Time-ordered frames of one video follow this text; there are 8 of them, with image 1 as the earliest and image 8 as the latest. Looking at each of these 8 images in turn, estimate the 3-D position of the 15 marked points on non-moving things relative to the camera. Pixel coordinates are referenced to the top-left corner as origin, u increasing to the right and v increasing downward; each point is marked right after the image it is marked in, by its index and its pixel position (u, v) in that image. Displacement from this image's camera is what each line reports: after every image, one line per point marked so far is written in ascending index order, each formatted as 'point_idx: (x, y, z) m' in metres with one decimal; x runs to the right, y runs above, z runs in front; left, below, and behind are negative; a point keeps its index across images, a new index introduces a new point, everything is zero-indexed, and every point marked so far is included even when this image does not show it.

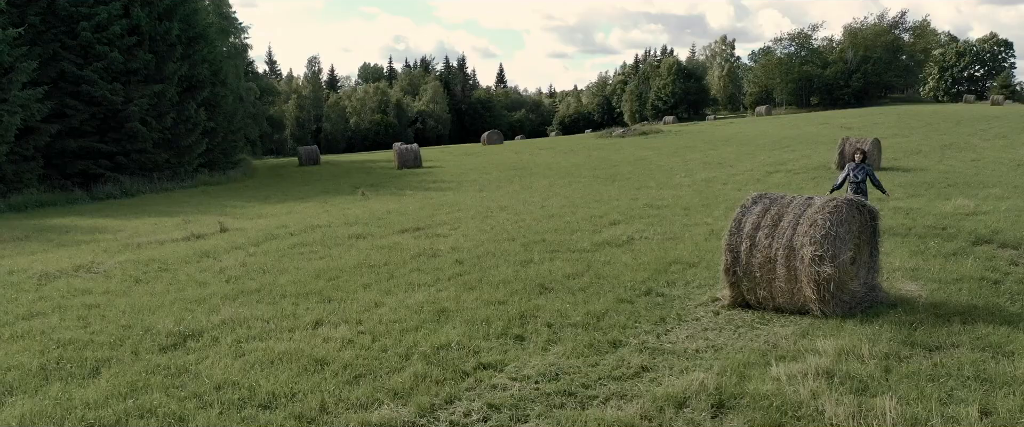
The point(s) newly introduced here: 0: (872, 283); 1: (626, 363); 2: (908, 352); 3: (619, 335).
0: (+2.6, -0.5, +6.7) m
1: (+0.6, -0.8, +5.3) m
2: (+2.2, -0.8, +5.2) m
3: (+0.7, -0.8, +6.0) m
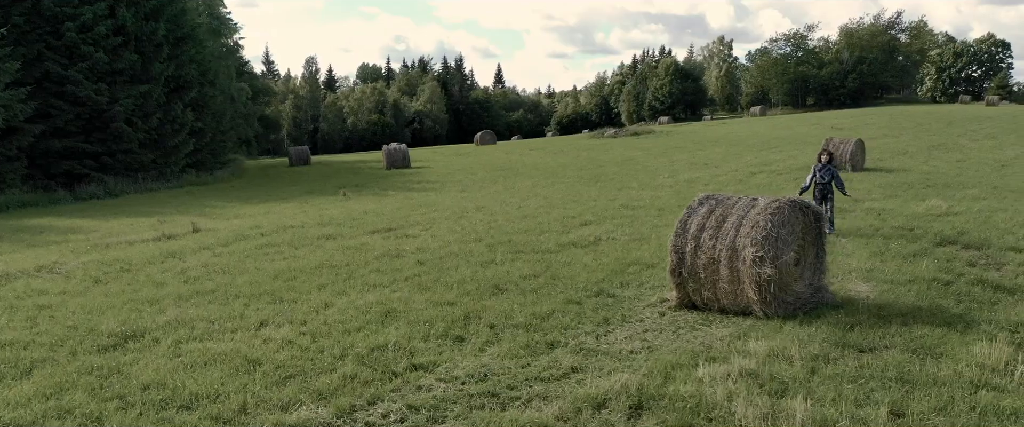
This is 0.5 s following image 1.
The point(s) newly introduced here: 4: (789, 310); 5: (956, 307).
0: (+2.2, -0.5, +6.7) m
1: (+0.2, -0.8, +5.3) m
2: (+1.8, -0.8, +5.2) m
3: (+0.3, -0.8, +6.0) m
4: (+1.9, -0.7, +6.3) m
5: (+3.0, -0.6, +6.5) m
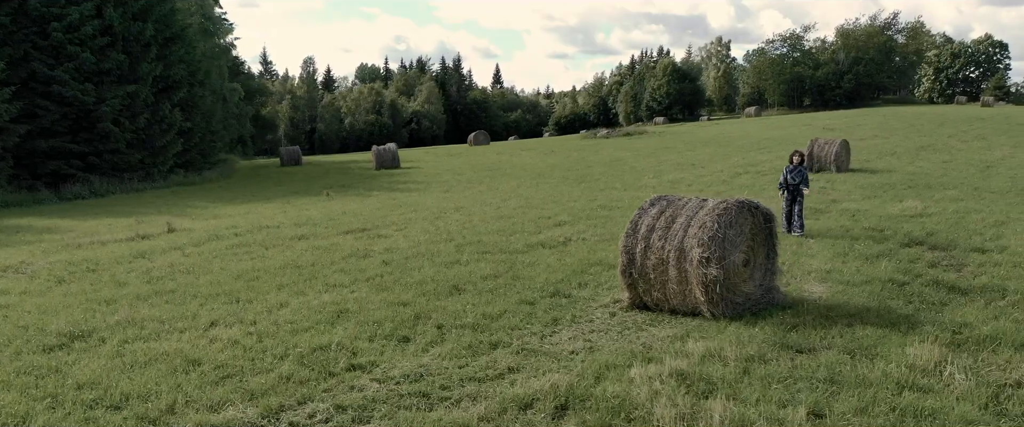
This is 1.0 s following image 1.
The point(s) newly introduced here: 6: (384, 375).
0: (+1.8, -0.5, +6.7) m
1: (-0.1, -0.9, +5.3) m
2: (+1.5, -0.8, +5.3) m
3: (-0.1, -0.8, +6.0) m
4: (+1.5, -0.7, +6.4) m
5: (+2.7, -0.7, +6.5) m
6: (-0.7, -0.9, +5.1) m
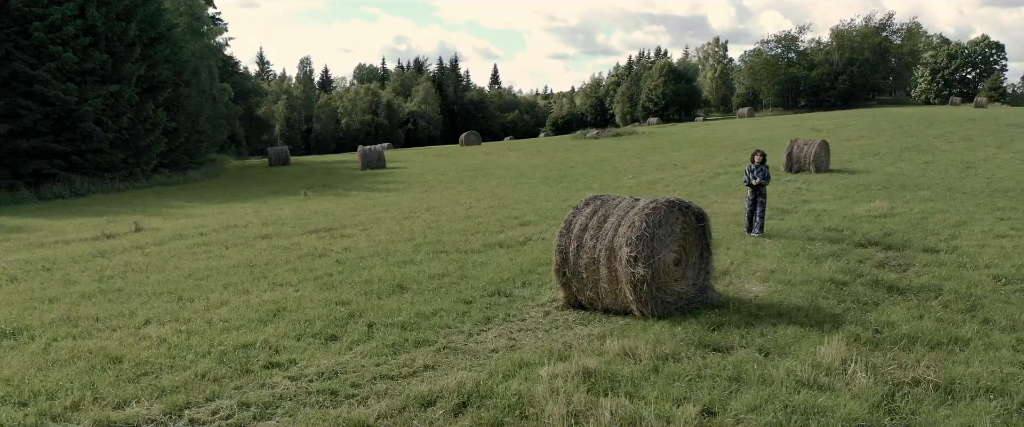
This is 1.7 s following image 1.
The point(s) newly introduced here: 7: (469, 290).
0: (+1.4, -0.5, +6.7) m
1: (-0.6, -0.8, +5.4) m
2: (+1.0, -0.8, +5.3) m
3: (-0.5, -0.8, +6.0) m
4: (+1.1, -0.7, +6.4) m
5: (+2.2, -0.6, +6.5) m
6: (-1.2, -0.9, +5.1) m
7: (-0.3, -0.6, +7.5) m
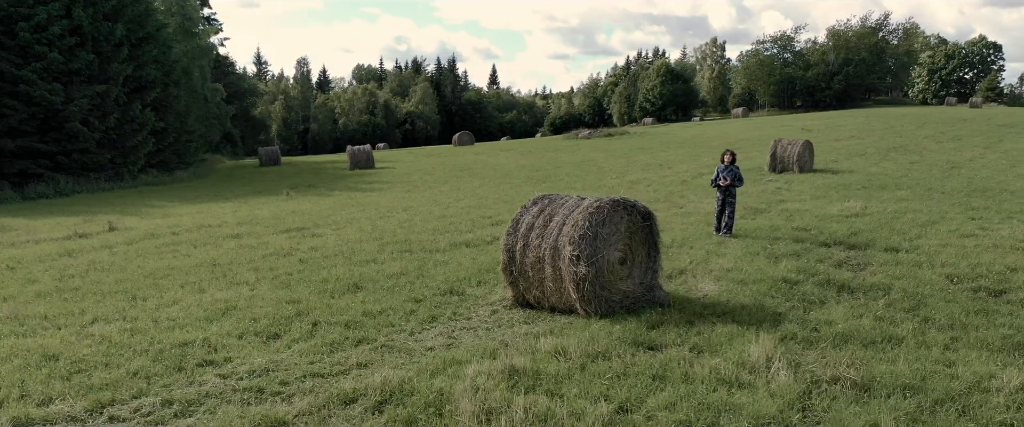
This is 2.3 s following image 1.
0: (+1.0, -0.5, +6.8) m
1: (-1.0, -0.8, +5.4) m
2: (+0.6, -0.8, +5.3) m
3: (-0.9, -0.8, +6.0) m
4: (+0.7, -0.6, +6.4) m
5: (+1.8, -0.6, +6.5) m
6: (-1.5, -0.9, +5.2) m
7: (-0.7, -0.6, +7.6) m
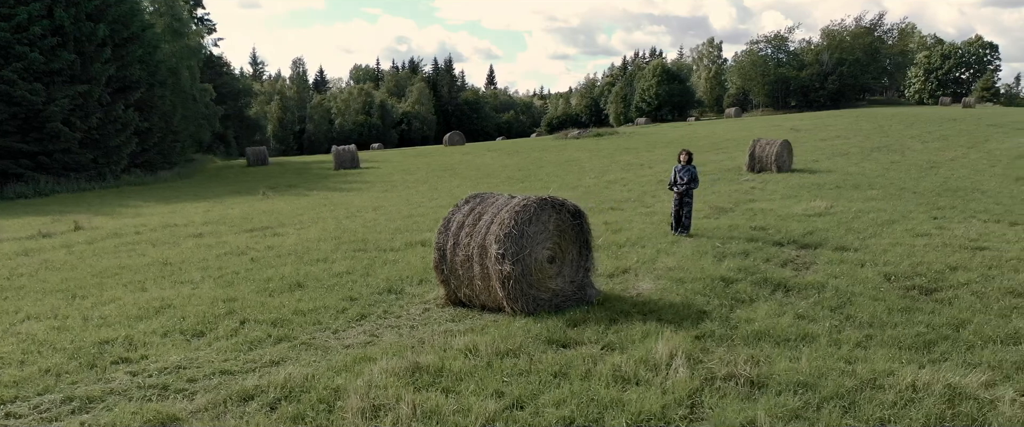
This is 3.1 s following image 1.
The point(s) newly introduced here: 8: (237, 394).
0: (+0.5, -0.5, +6.8) m
1: (-1.5, -0.8, +5.4) m
2: (+0.1, -0.8, +5.3) m
3: (-1.4, -0.8, +6.1) m
4: (+0.2, -0.6, +6.4) m
5: (+1.4, -0.6, +6.6) m
6: (-2.0, -0.9, +5.2) m
7: (-1.2, -0.6, +7.6) m
8: (-1.4, -0.9, +4.6) m
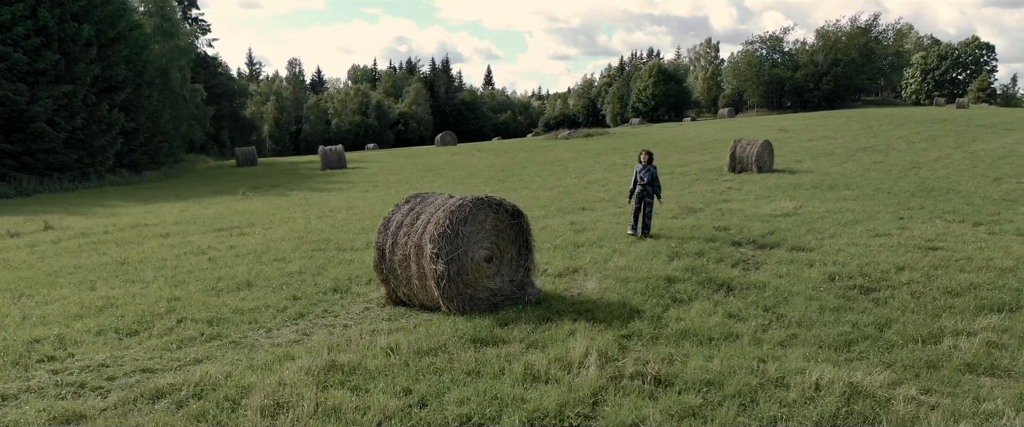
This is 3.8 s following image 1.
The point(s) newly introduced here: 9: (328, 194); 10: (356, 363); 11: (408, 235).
0: (0.0, -0.5, +6.8) m
1: (-1.9, -0.8, +5.4) m
2: (-0.3, -0.8, +5.4) m
3: (-1.8, -0.8, +6.1) m
4: (-0.3, -0.6, +6.5) m
5: (+0.9, -0.6, +6.6) m
6: (-2.5, -0.9, +5.2) m
7: (-1.7, -0.6, +7.6) m
8: (-1.8, -0.9, +4.7) m
9: (-3.7, +0.4, +18.7) m
10: (-0.8, -0.8, +5.0) m
11: (-0.7, -0.2, +6.6) m
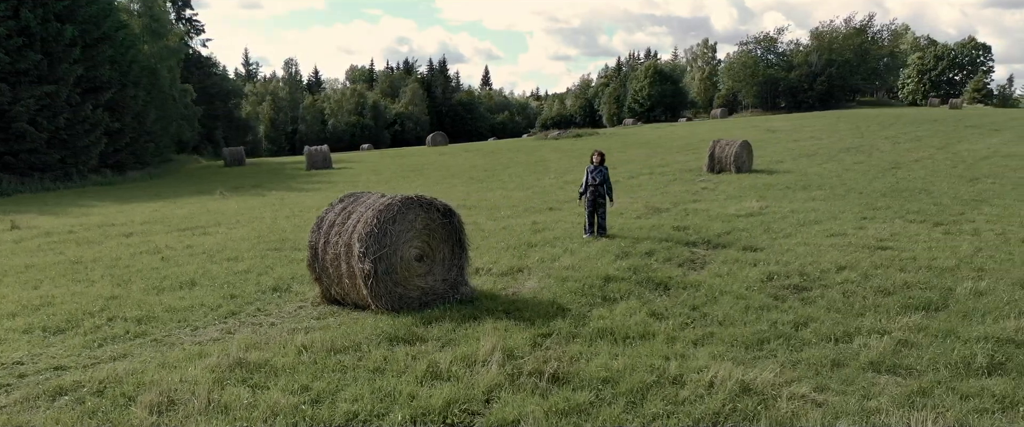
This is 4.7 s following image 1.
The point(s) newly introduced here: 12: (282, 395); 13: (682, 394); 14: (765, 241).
0: (-0.4, -0.5, +6.8) m
1: (-2.4, -0.8, +5.5) m
2: (-0.8, -0.8, +5.4) m
3: (-2.3, -0.8, +6.1) m
4: (-0.7, -0.6, +6.5) m
5: (+0.4, -0.6, +6.6) m
6: (-3.0, -0.8, +5.3) m
7: (-2.1, -0.6, +7.7) m
8: (-2.3, -0.9, +4.7) m
9: (-4.1, +0.4, +18.7) m
10: (-1.3, -0.8, +5.0) m
11: (-1.2, -0.1, +6.7) m
12: (-1.1, -0.9, +4.4) m
13: (+0.8, -0.8, +4.3) m
14: (+2.7, -0.3, +9.9) m
